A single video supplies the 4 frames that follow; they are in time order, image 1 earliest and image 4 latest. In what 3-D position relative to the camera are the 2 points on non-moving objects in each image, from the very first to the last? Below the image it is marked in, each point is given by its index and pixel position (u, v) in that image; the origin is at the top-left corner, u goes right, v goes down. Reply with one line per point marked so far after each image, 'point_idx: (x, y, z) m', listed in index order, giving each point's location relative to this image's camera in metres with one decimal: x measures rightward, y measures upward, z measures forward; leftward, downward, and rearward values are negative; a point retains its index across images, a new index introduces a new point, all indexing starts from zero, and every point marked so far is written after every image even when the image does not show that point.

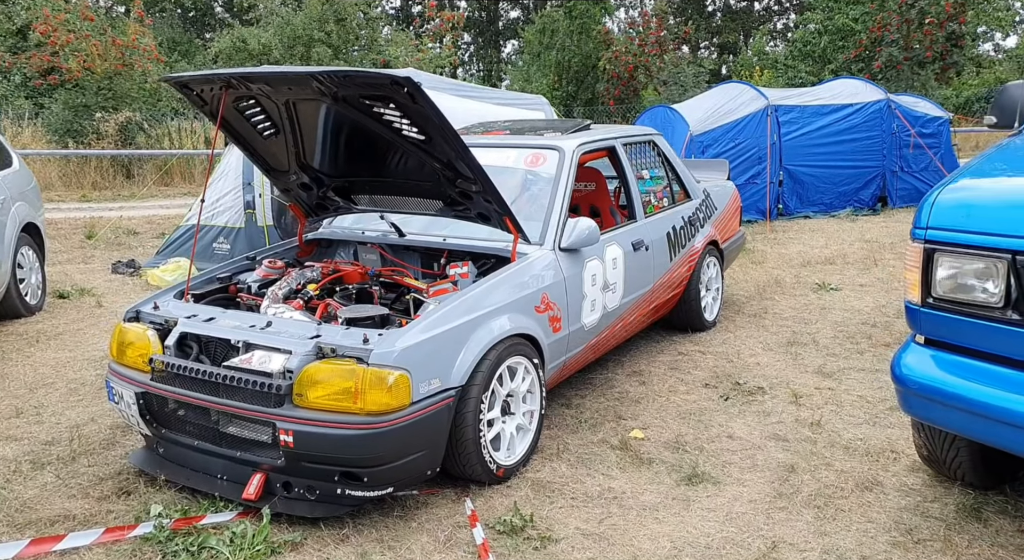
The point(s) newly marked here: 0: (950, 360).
0: (+1.6, -0.3, +2.9) m
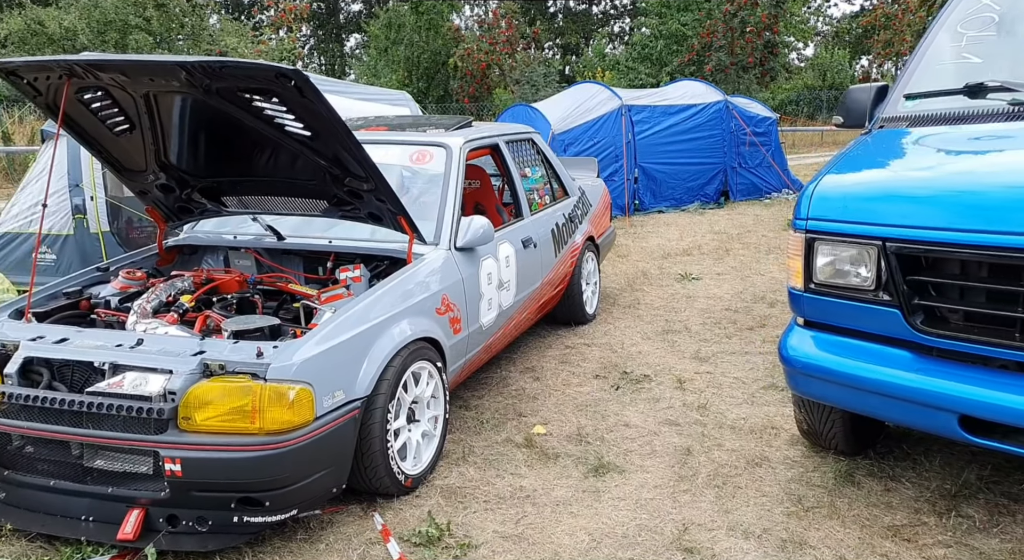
0: (+1.2, -0.2, +3.1) m
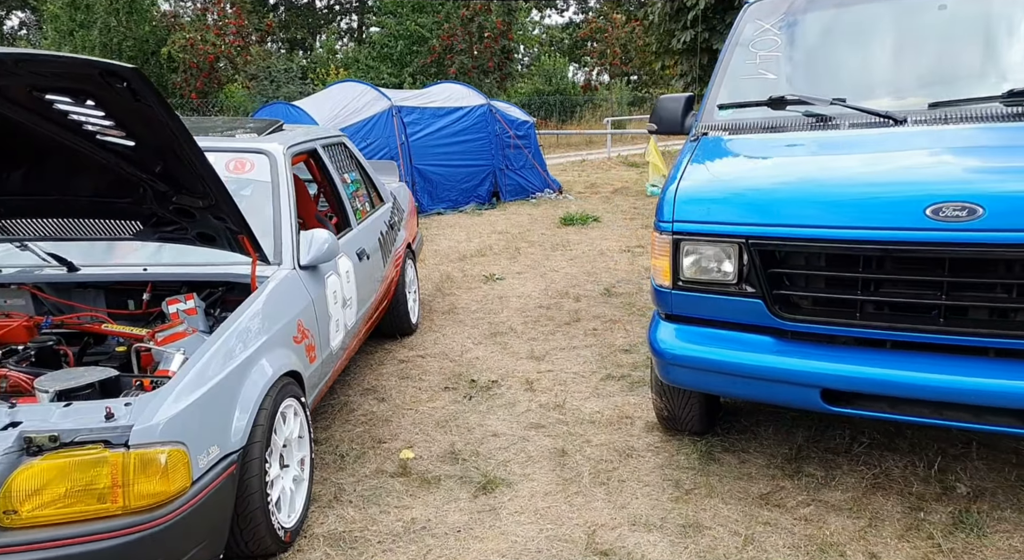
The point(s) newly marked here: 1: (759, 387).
0: (+0.8, -0.2, +3.3) m
1: (+1.0, -0.4, +3.2) m
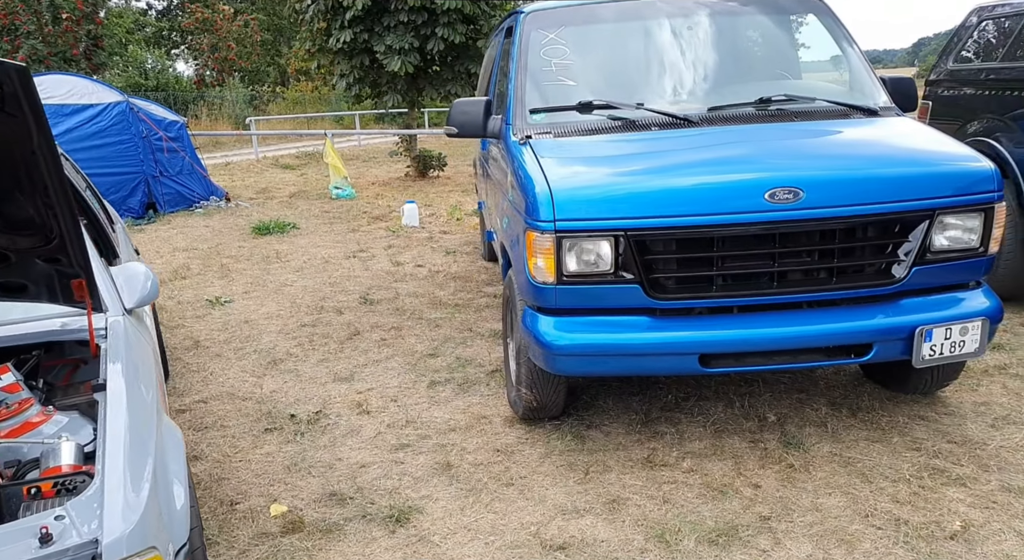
0: (+0.3, -0.2, +3.5) m
1: (+0.5, -0.4, +3.5) m
